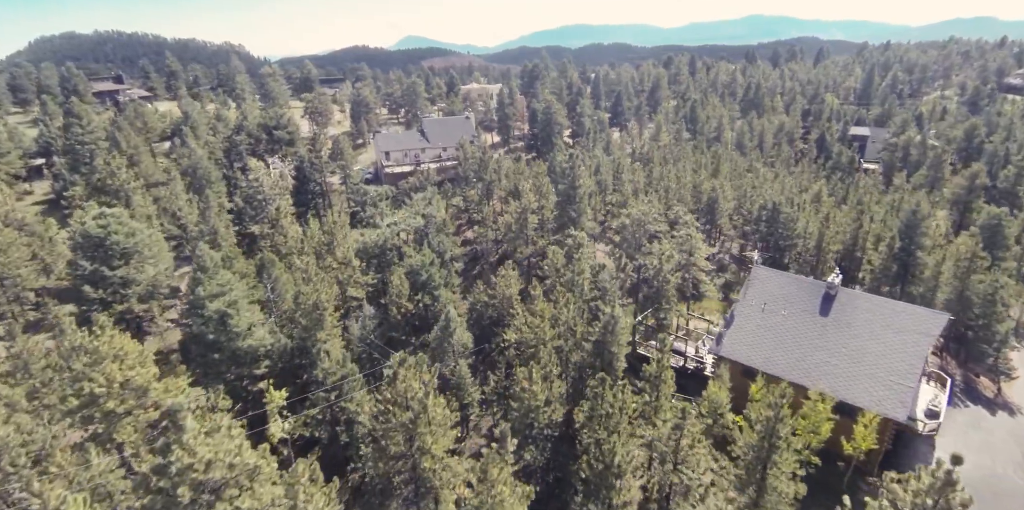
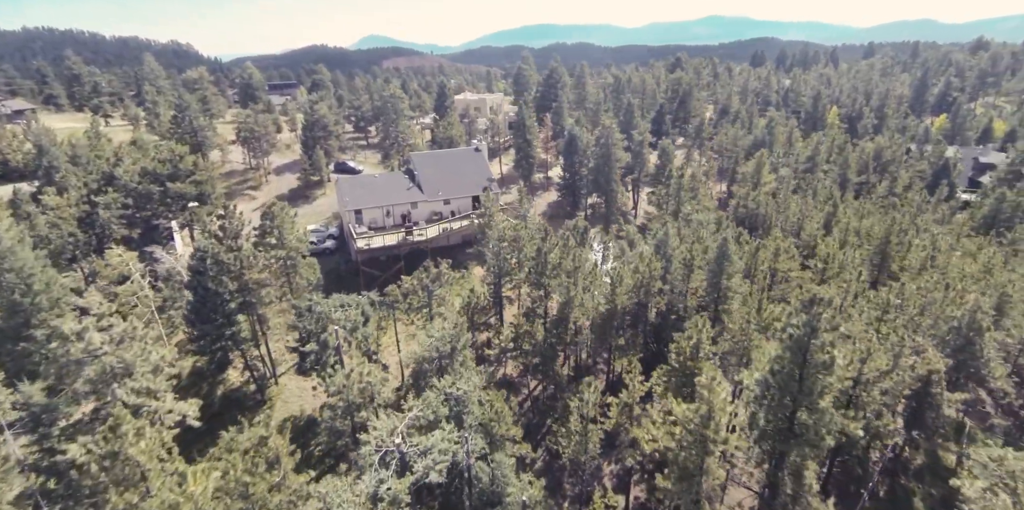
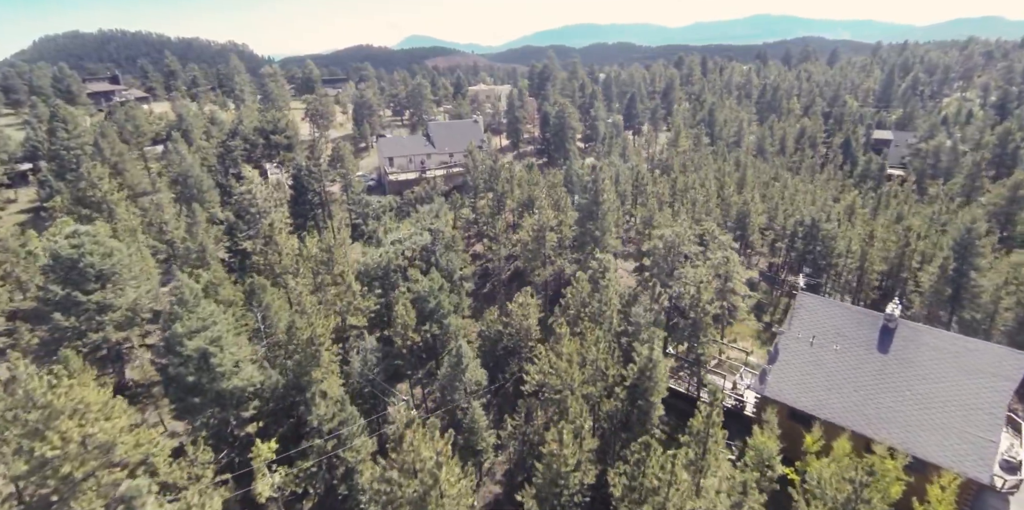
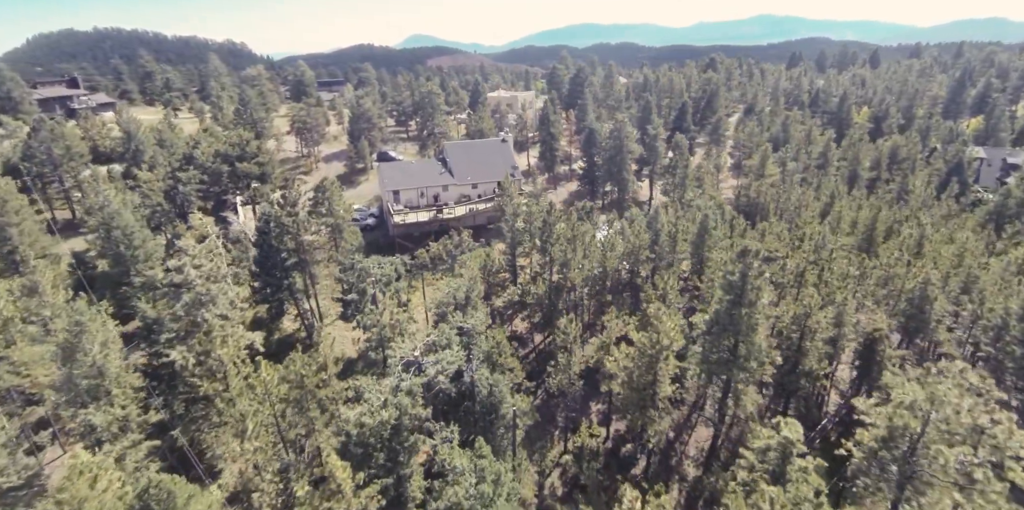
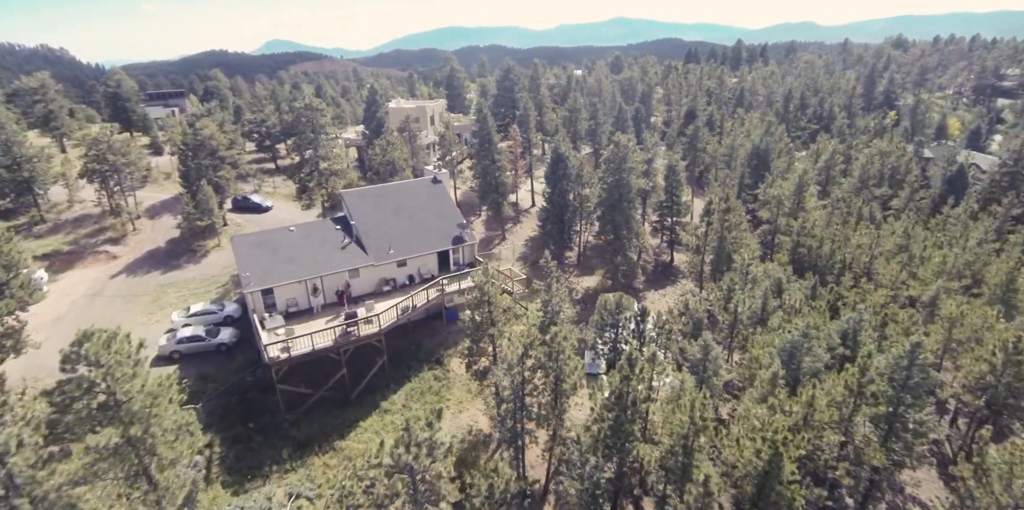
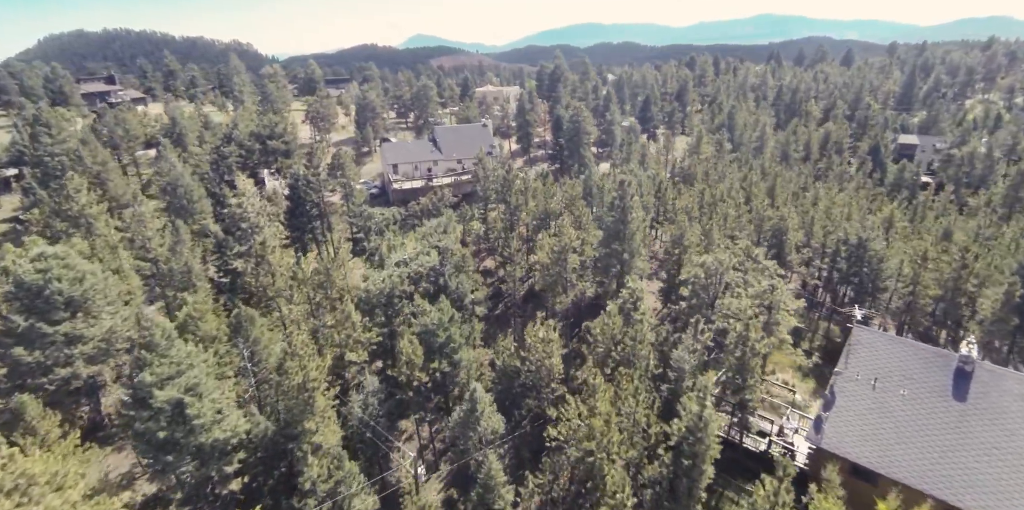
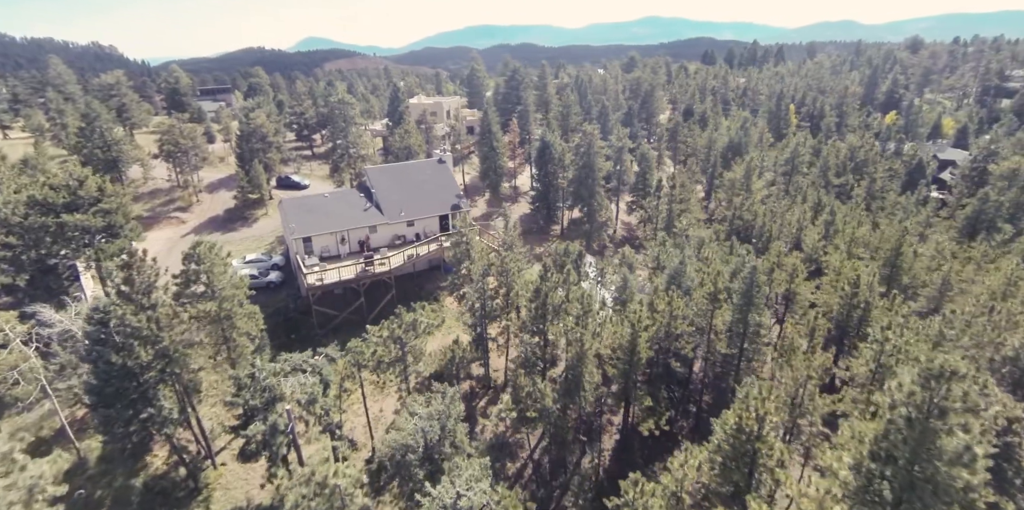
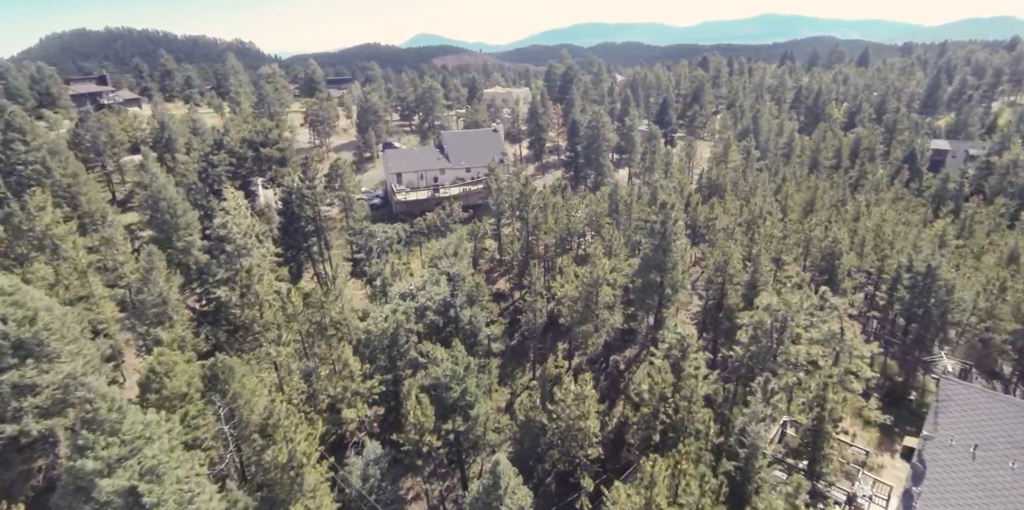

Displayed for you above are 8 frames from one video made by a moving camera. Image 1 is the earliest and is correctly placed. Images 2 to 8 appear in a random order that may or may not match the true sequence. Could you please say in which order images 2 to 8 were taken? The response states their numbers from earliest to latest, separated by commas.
3, 6, 8, 4, 2, 7, 5
